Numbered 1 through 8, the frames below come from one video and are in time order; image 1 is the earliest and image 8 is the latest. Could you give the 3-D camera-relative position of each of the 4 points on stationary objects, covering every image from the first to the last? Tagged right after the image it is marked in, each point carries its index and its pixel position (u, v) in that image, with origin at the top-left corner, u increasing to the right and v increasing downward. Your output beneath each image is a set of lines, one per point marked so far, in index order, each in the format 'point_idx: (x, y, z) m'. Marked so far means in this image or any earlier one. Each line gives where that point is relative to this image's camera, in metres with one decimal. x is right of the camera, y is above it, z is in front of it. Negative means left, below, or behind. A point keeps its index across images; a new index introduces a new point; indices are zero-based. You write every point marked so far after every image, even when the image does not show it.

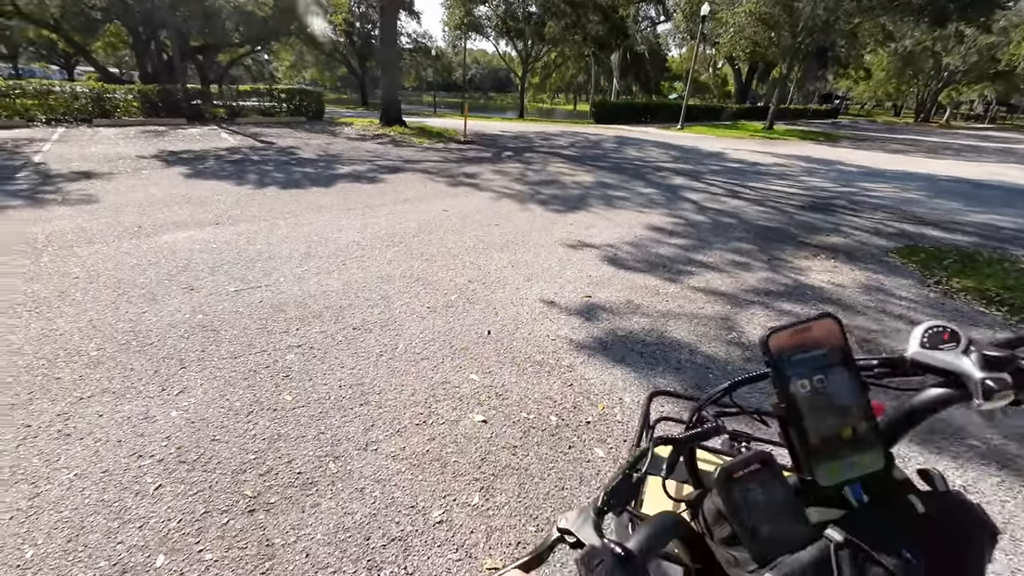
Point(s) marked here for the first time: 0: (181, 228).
0: (-4.3, +0.8, +5.6) m
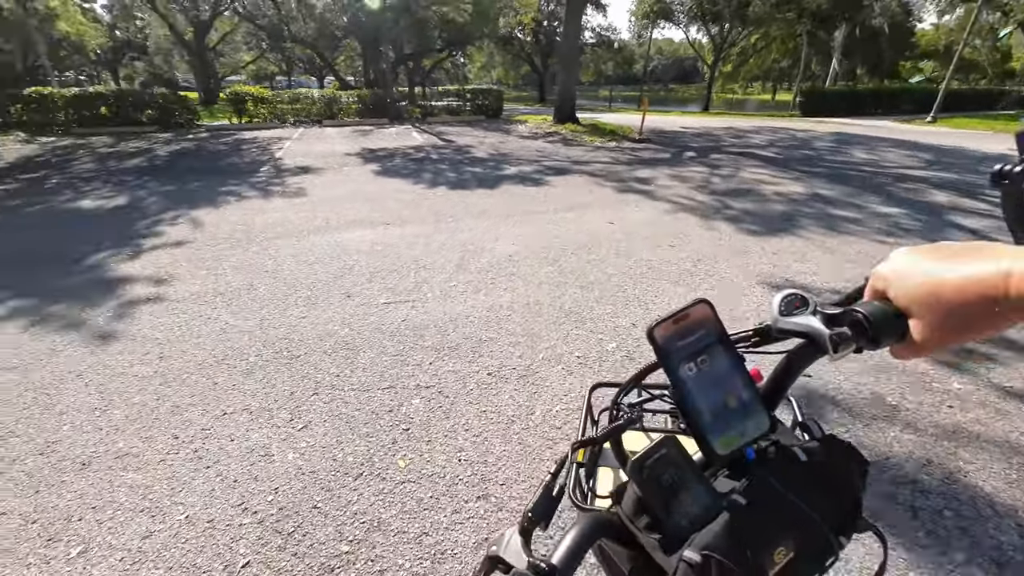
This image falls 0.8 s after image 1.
0: (-2.1, +0.8, +5.9) m
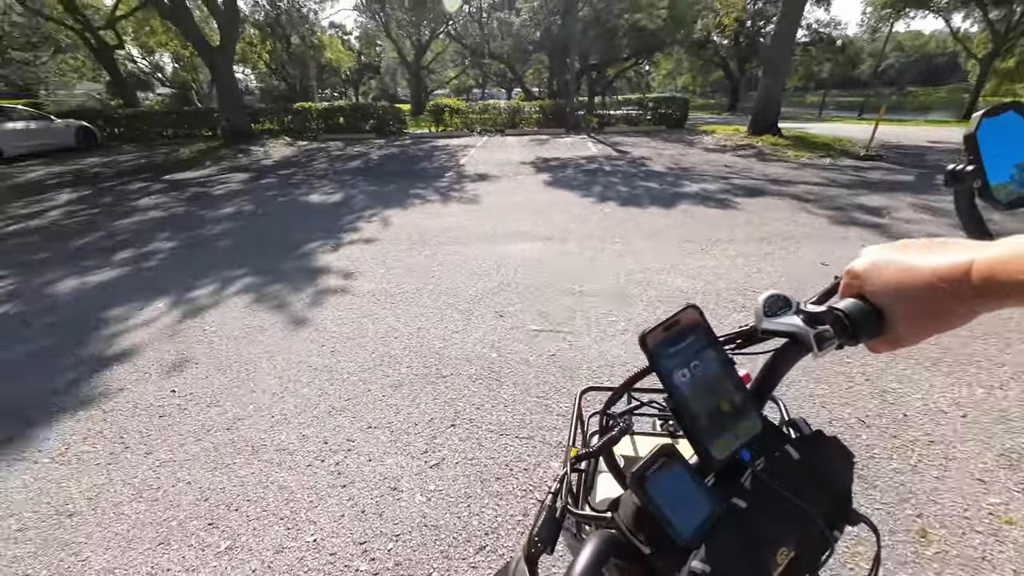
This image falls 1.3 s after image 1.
0: (+0.1, +0.7, +5.8) m
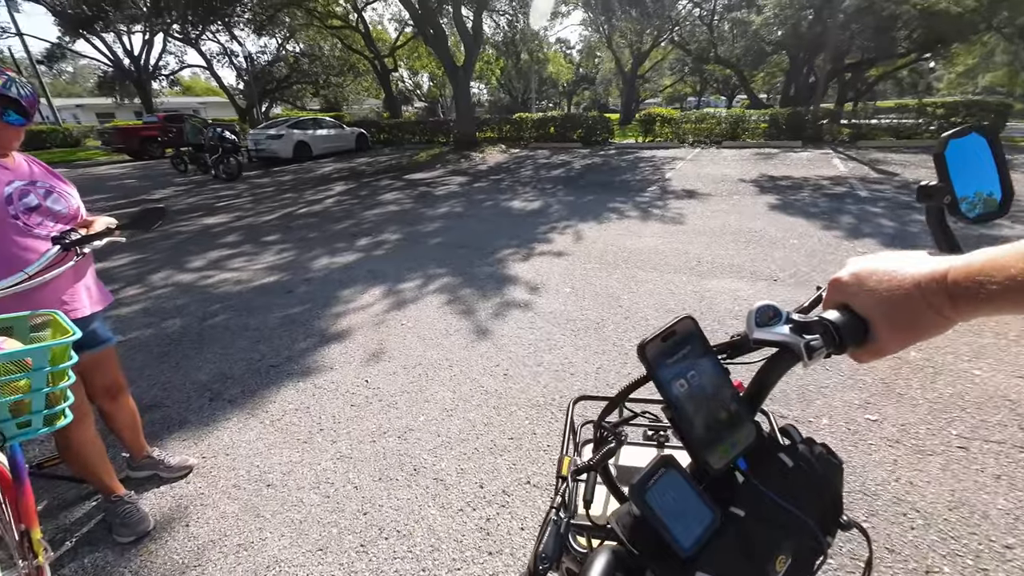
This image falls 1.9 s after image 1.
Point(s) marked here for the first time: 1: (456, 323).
0: (+2.5, +0.1, +4.8) m
1: (-0.5, -0.3, +4.0) m
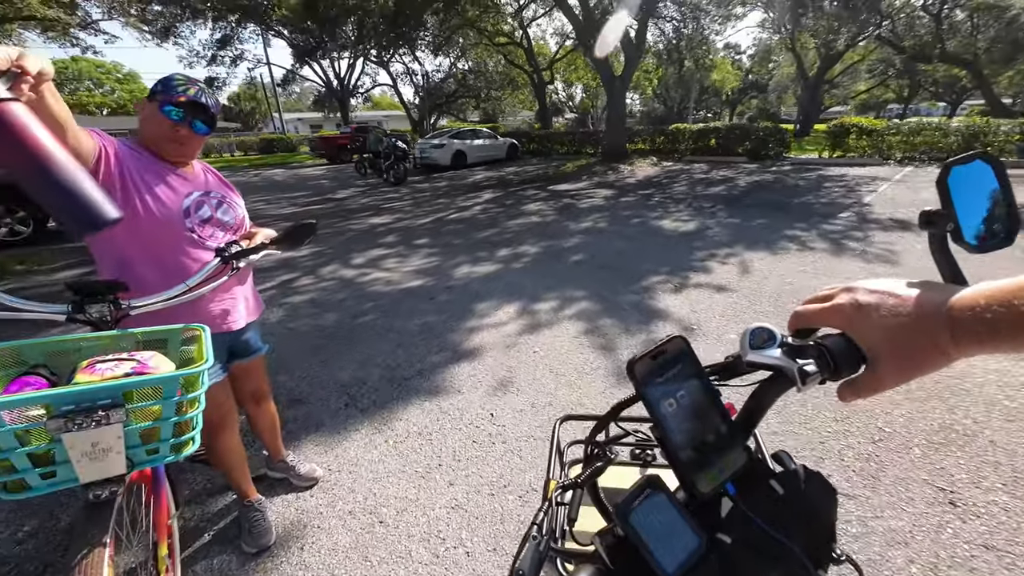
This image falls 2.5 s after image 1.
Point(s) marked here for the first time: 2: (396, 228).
0: (+3.8, -0.5, +3.4) m
1: (+0.7, -0.6, +3.6) m
2: (-2.4, +1.3, +8.9) m
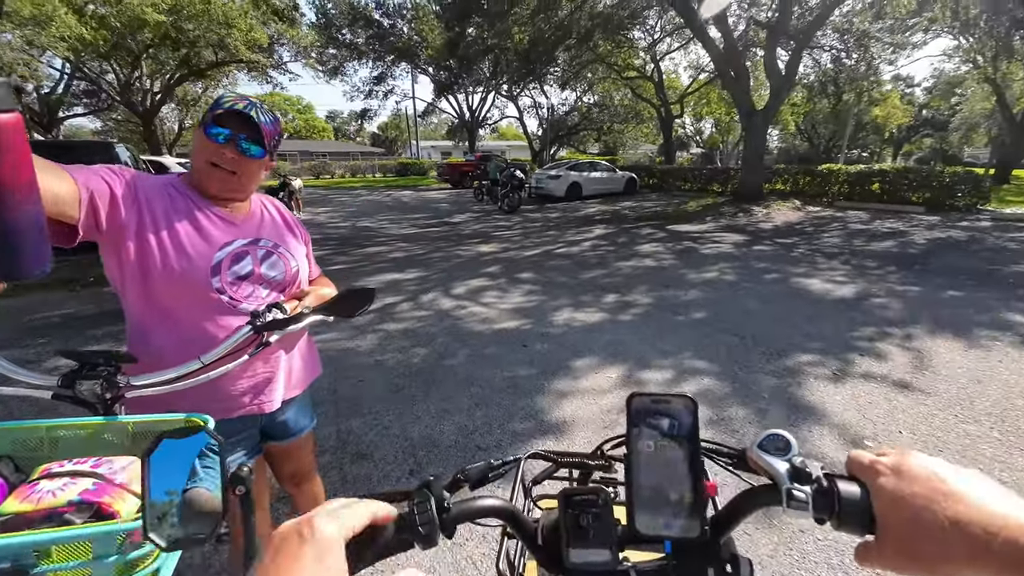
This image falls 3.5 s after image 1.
0: (+4.3, -1.4, +1.8) m
1: (+1.3, -1.2, +2.7) m
2: (-0.2, +0.6, +8.7) m
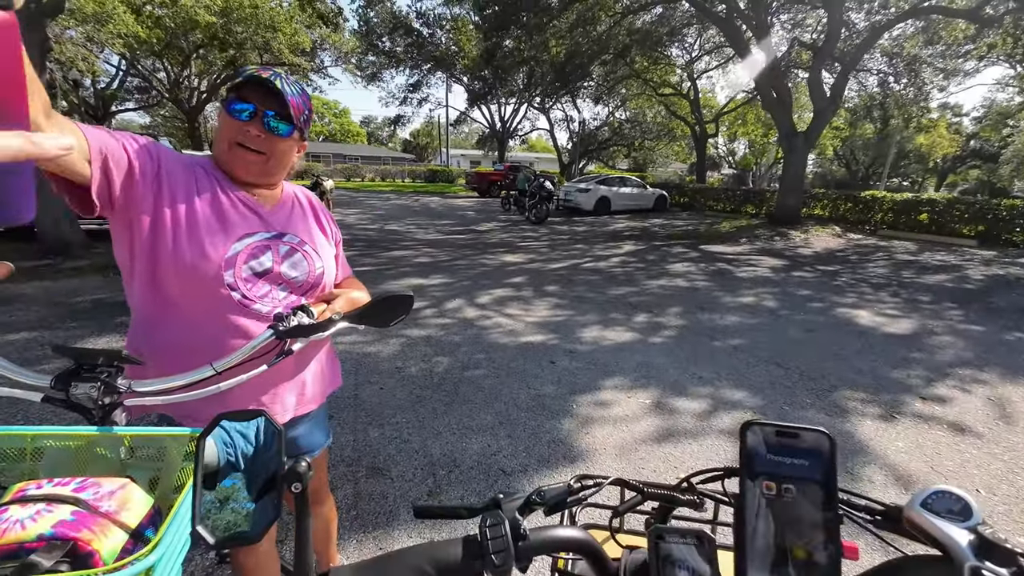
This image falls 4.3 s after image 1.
0: (+4.4, -1.7, +1.4) m
1: (+1.5, -1.3, +2.4) m
2: (+0.3, +0.4, +8.5) m
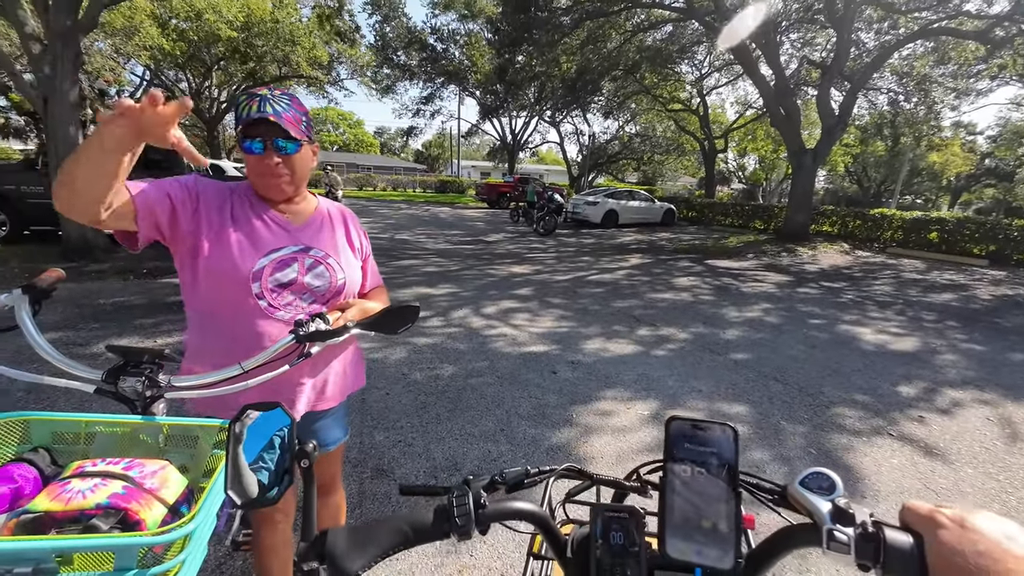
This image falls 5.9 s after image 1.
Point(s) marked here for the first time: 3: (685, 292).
0: (+4.4, -1.8, +1.4) m
1: (+1.5, -1.4, +2.5) m
2: (+0.4, +0.1, +8.7) m
3: (+3.3, -0.1, +8.1) m
